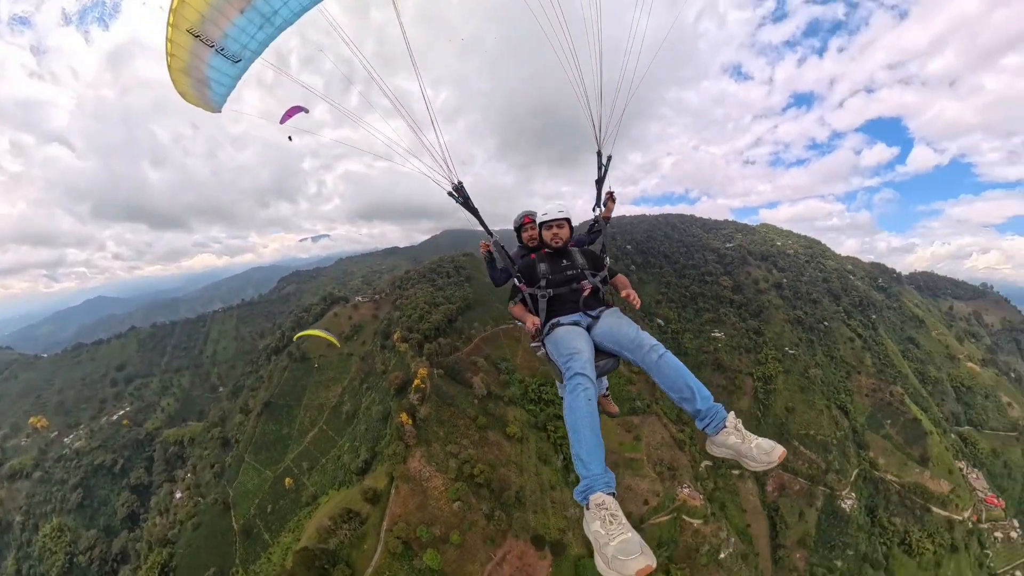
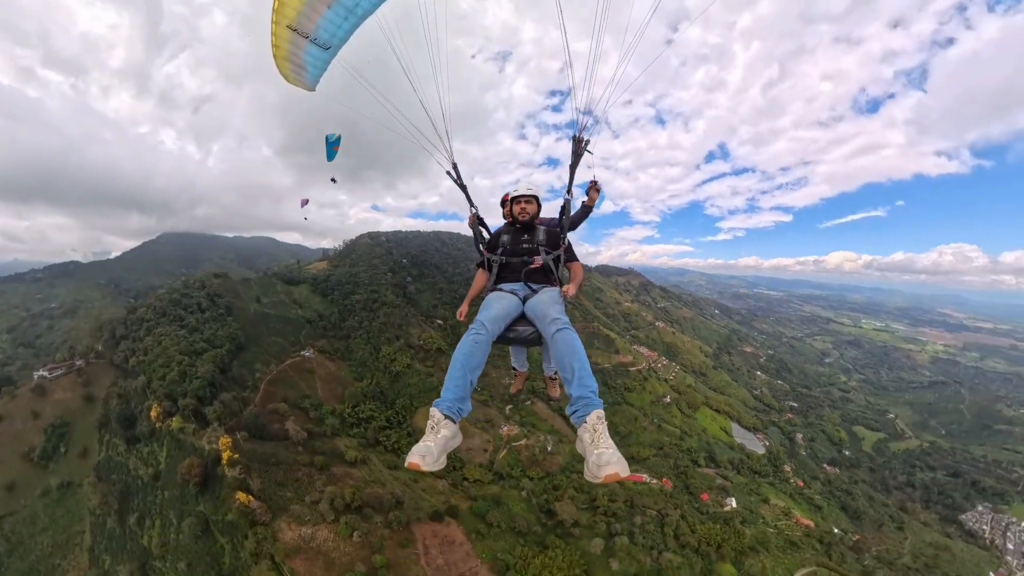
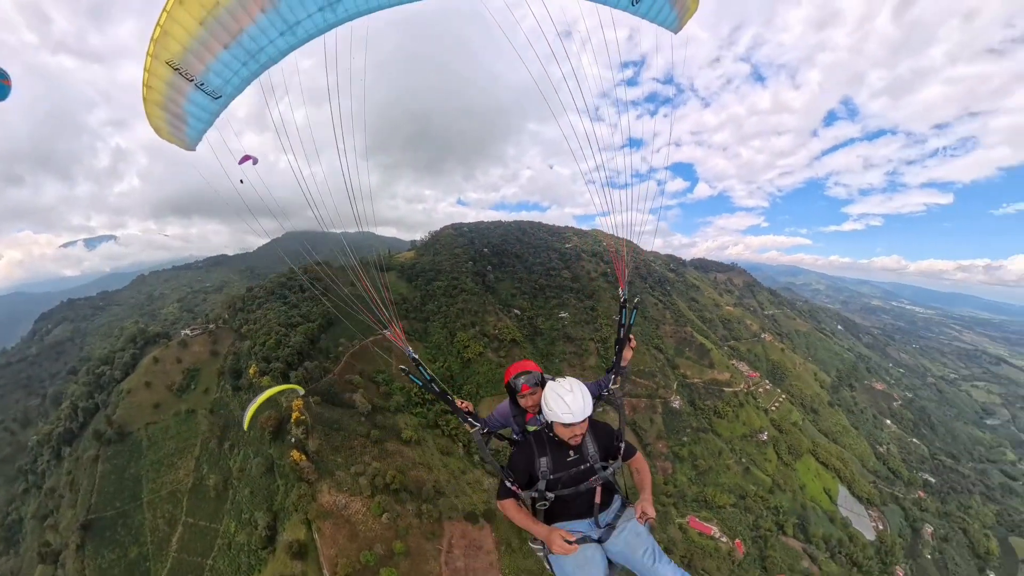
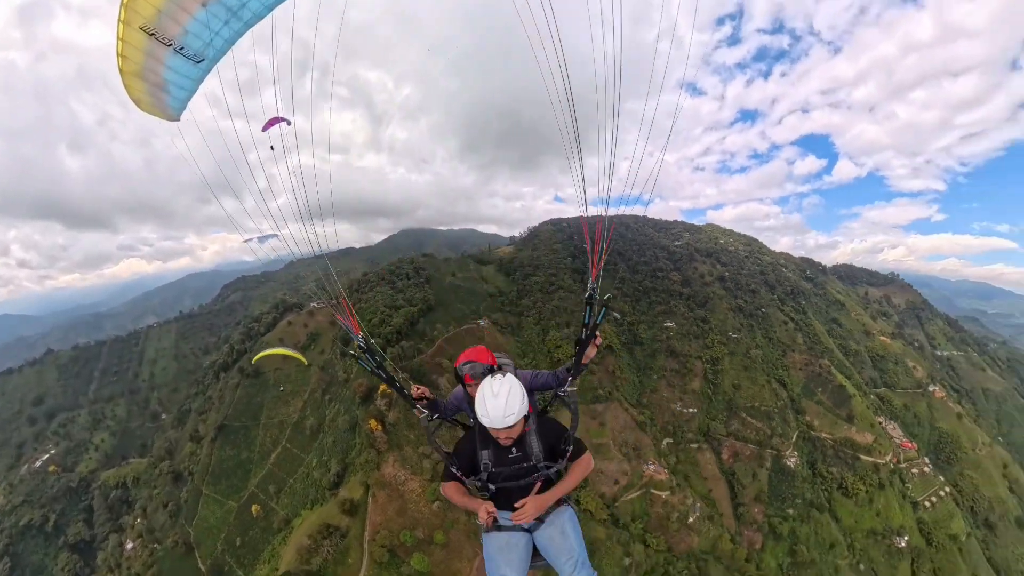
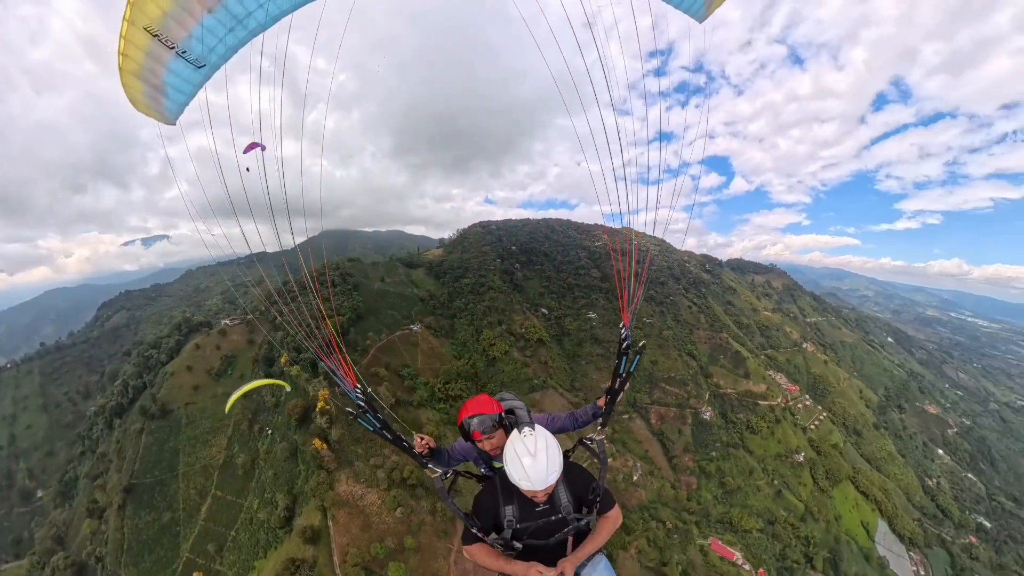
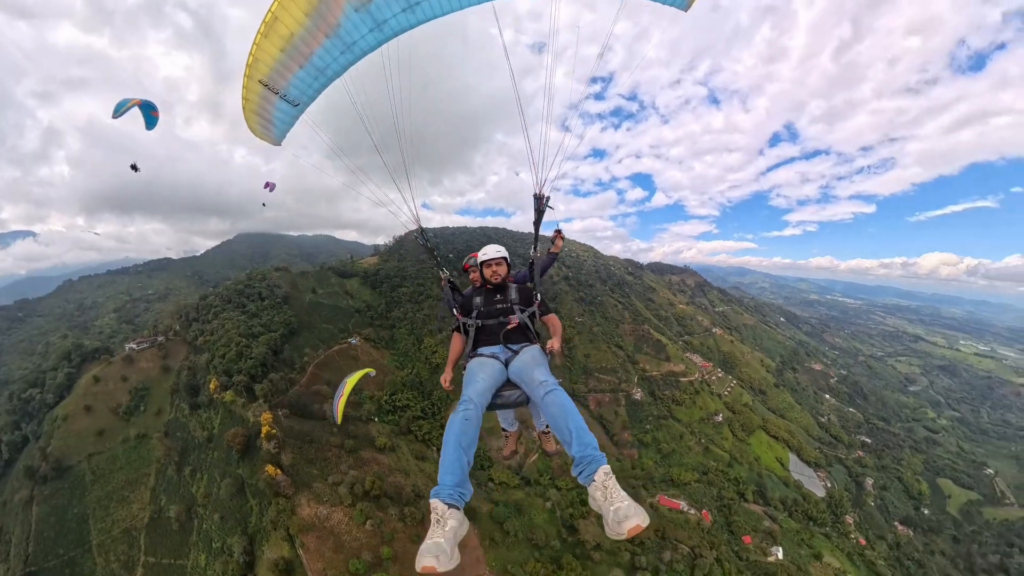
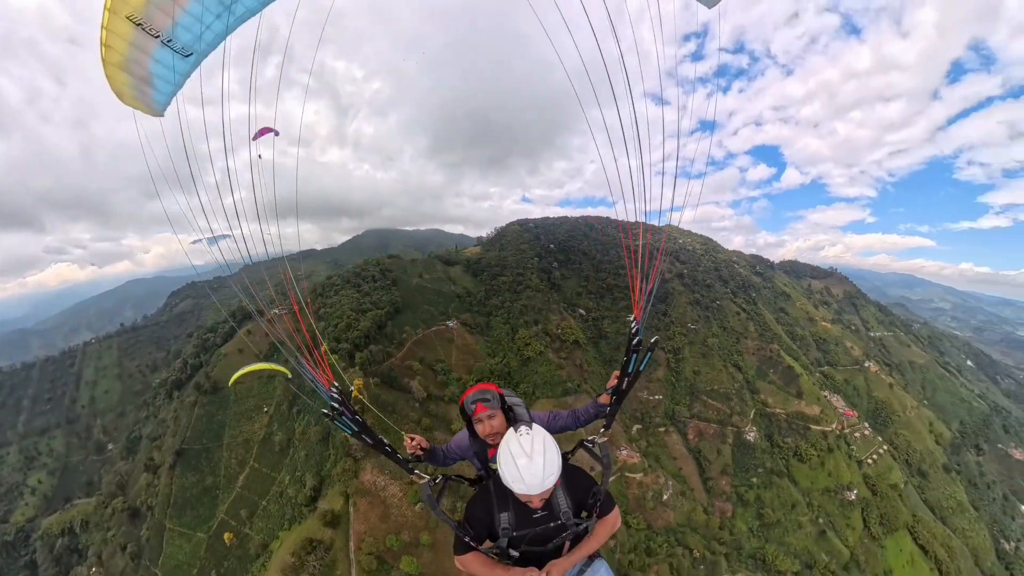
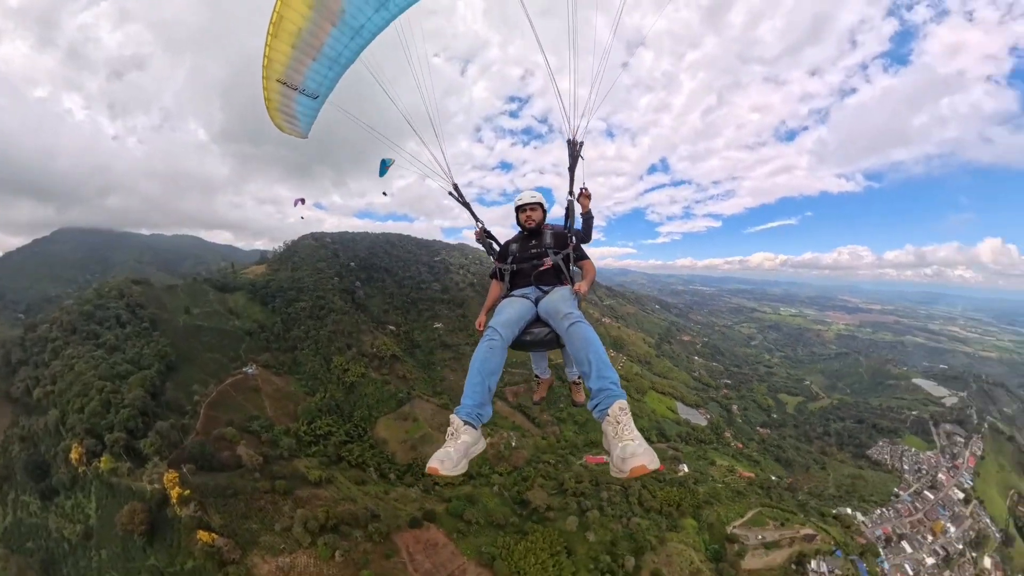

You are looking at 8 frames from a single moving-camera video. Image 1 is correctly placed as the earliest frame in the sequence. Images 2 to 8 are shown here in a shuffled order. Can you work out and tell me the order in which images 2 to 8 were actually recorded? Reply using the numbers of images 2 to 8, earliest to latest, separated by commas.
4, 7, 5, 3, 6, 2, 8
